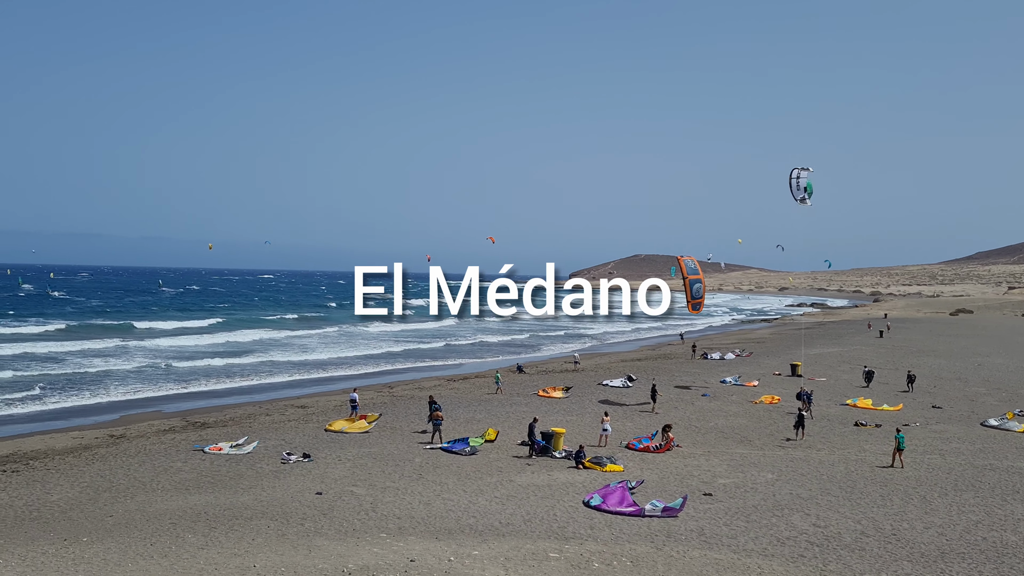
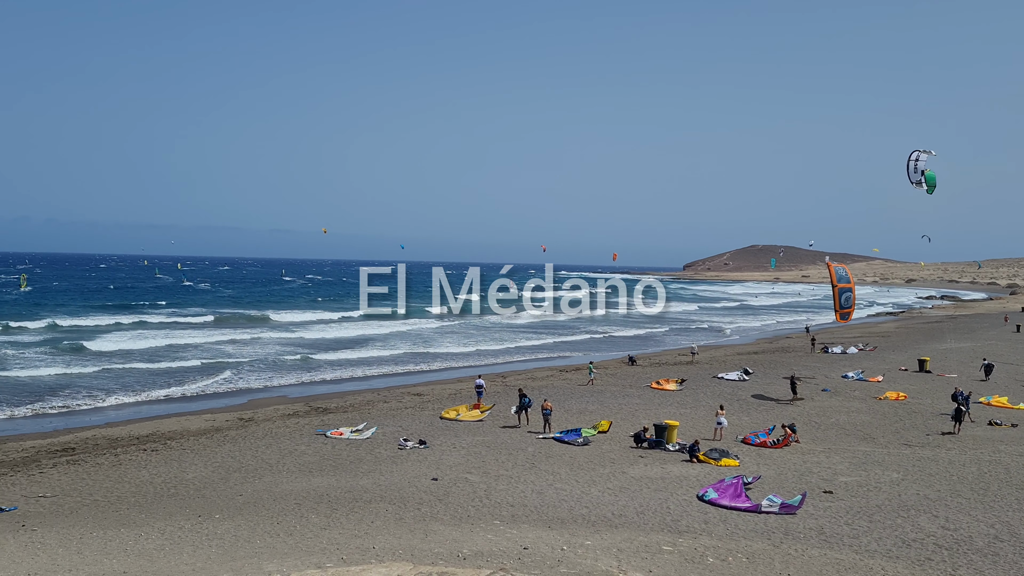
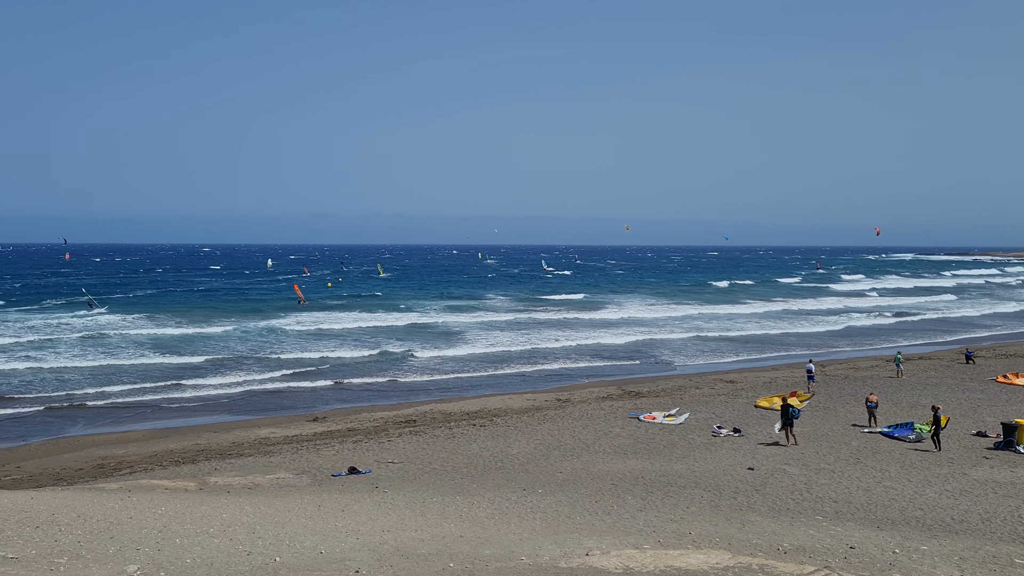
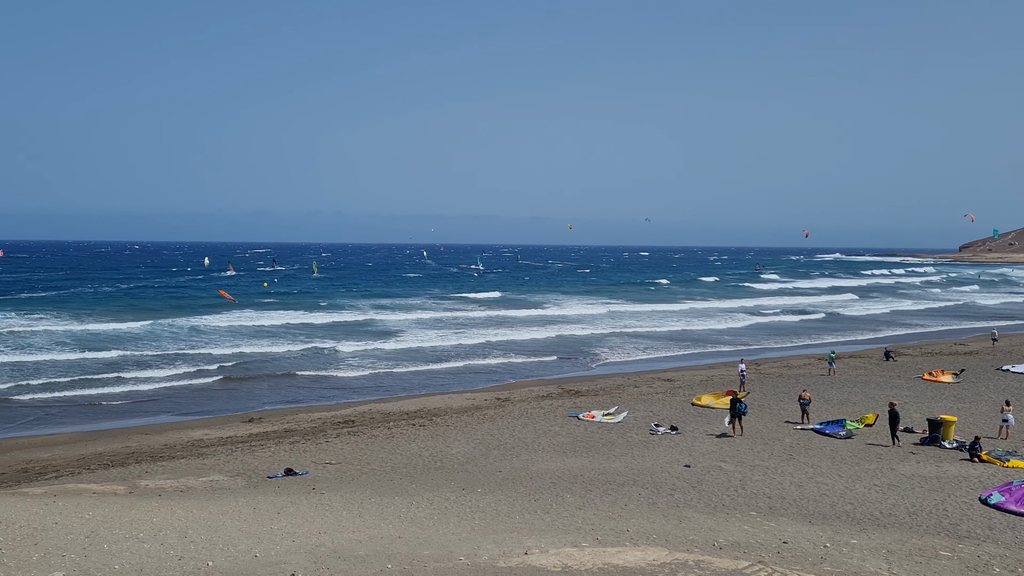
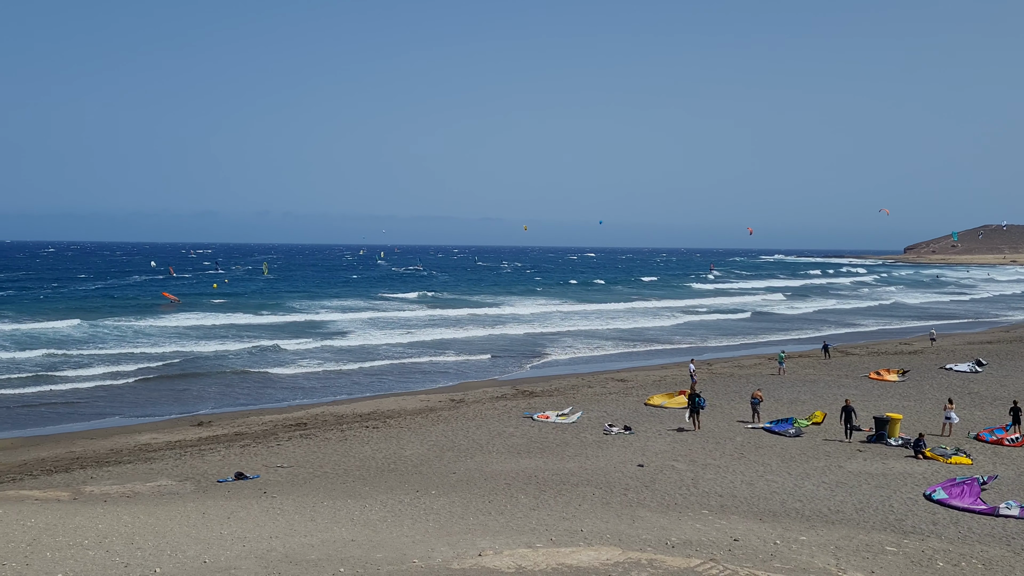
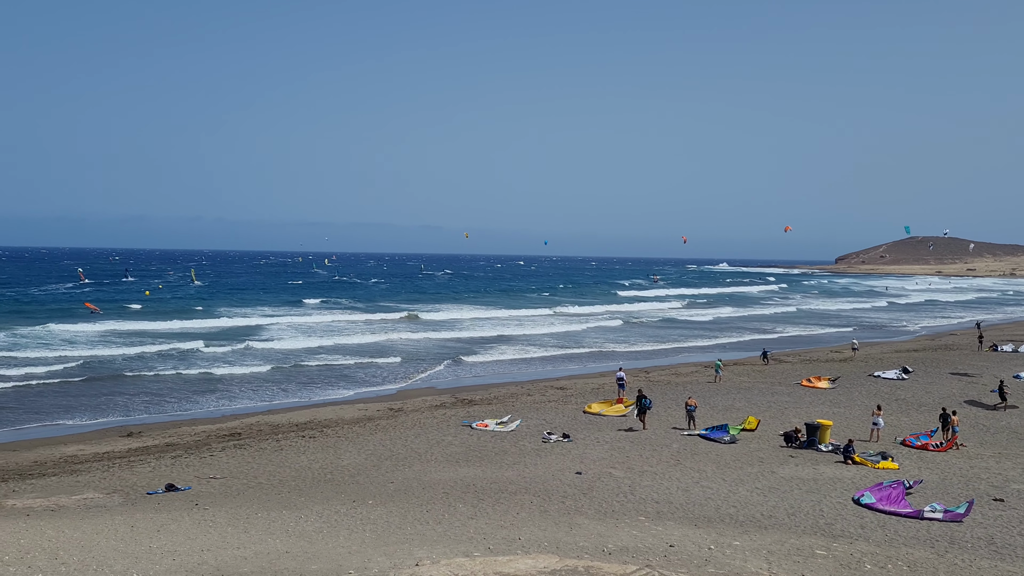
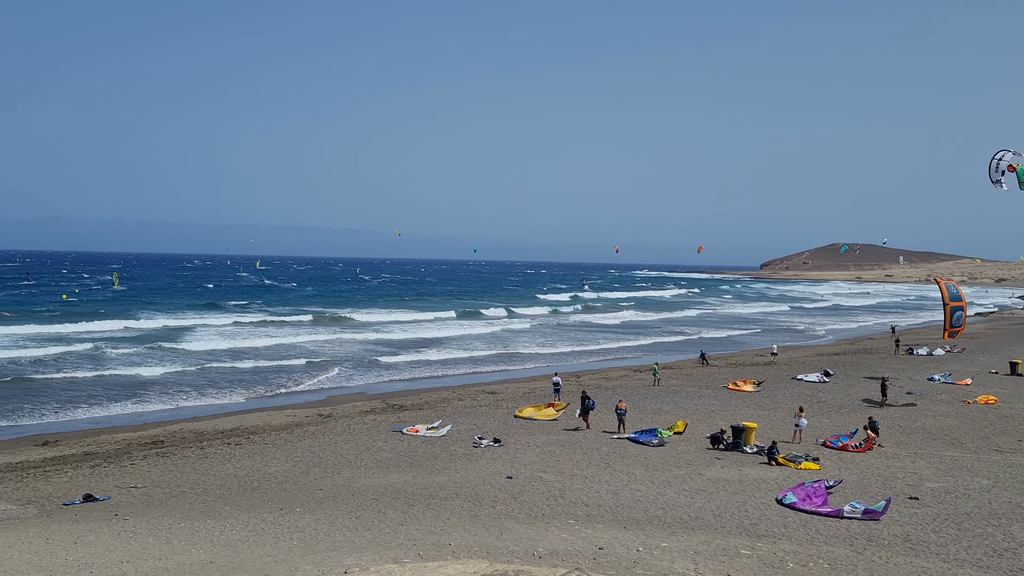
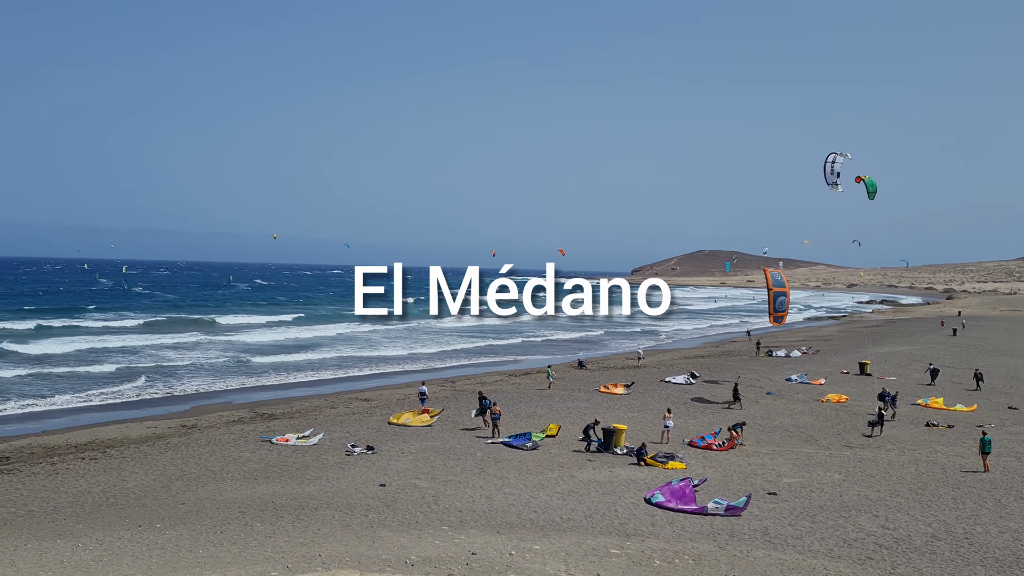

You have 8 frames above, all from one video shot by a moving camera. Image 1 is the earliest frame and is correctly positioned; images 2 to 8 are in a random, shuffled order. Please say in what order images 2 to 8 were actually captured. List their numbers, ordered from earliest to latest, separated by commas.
8, 2, 7, 6, 5, 4, 3
